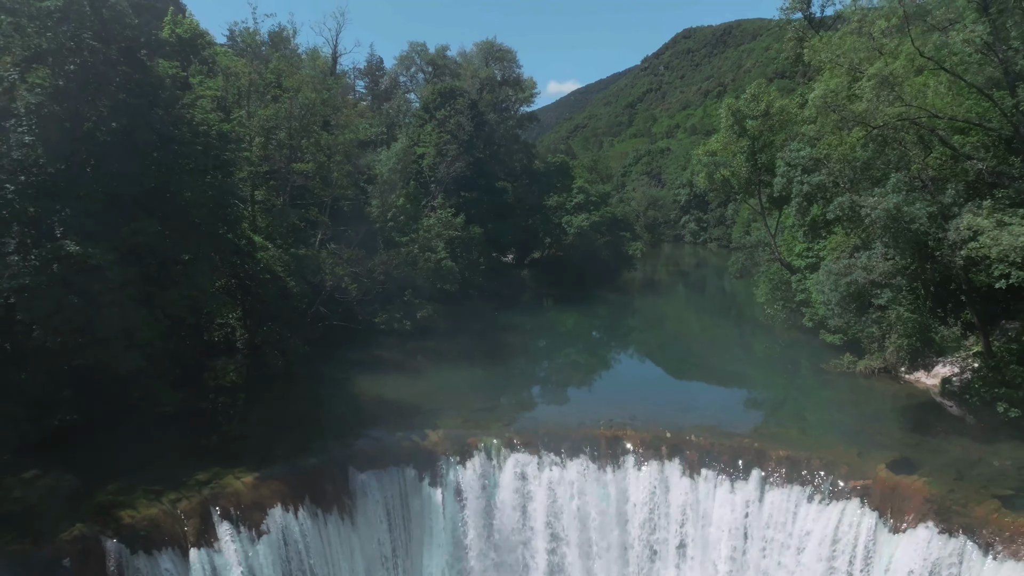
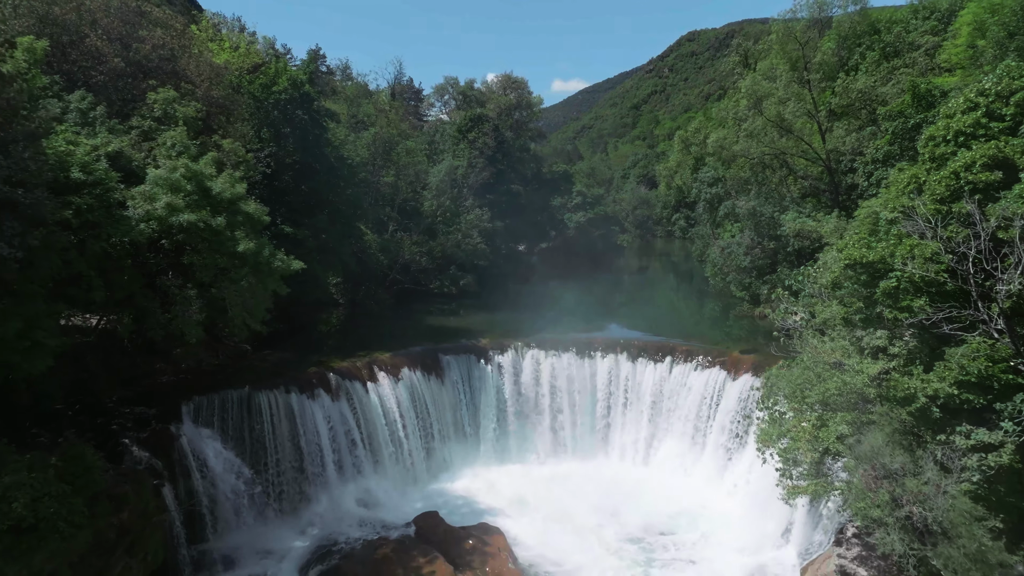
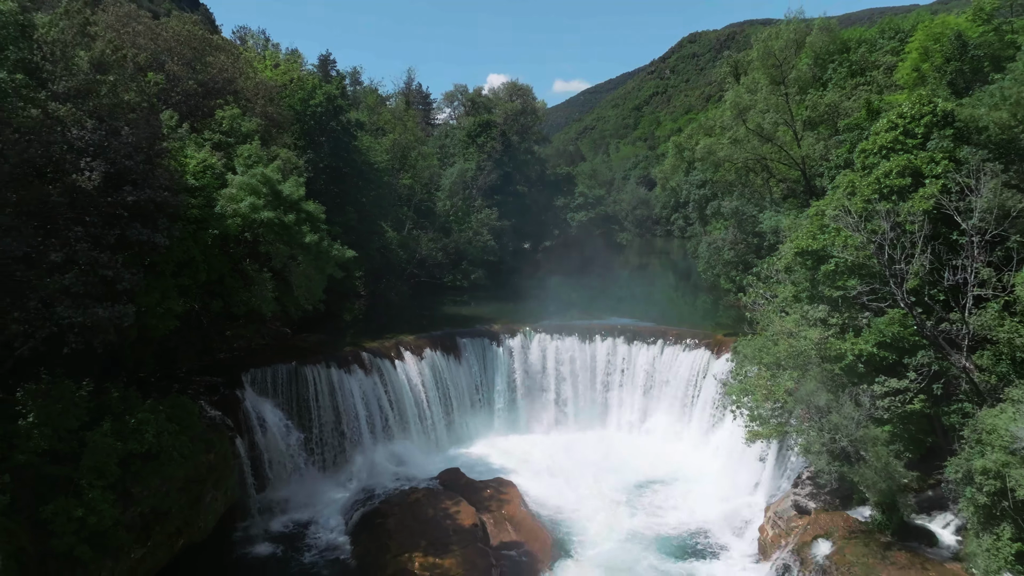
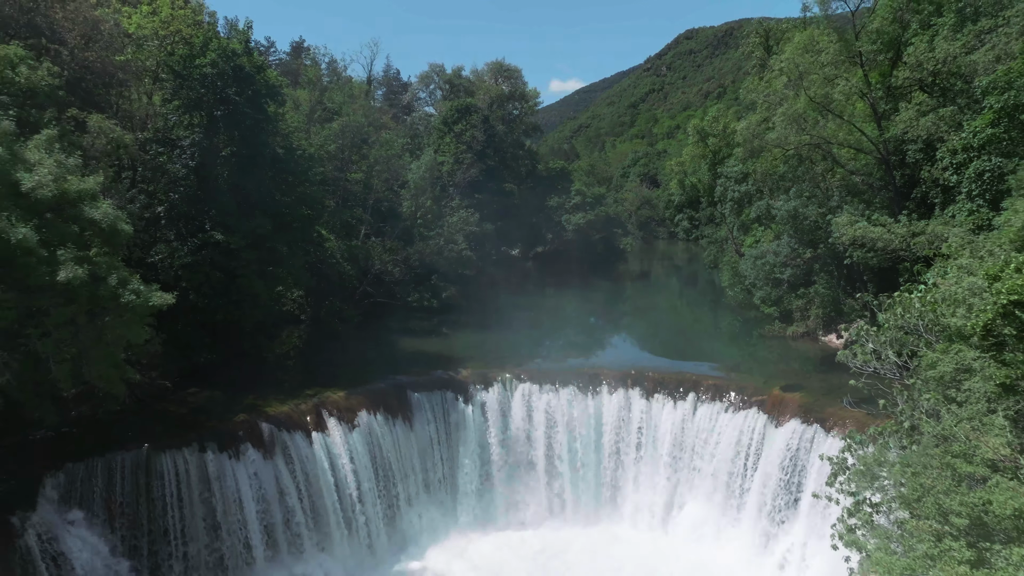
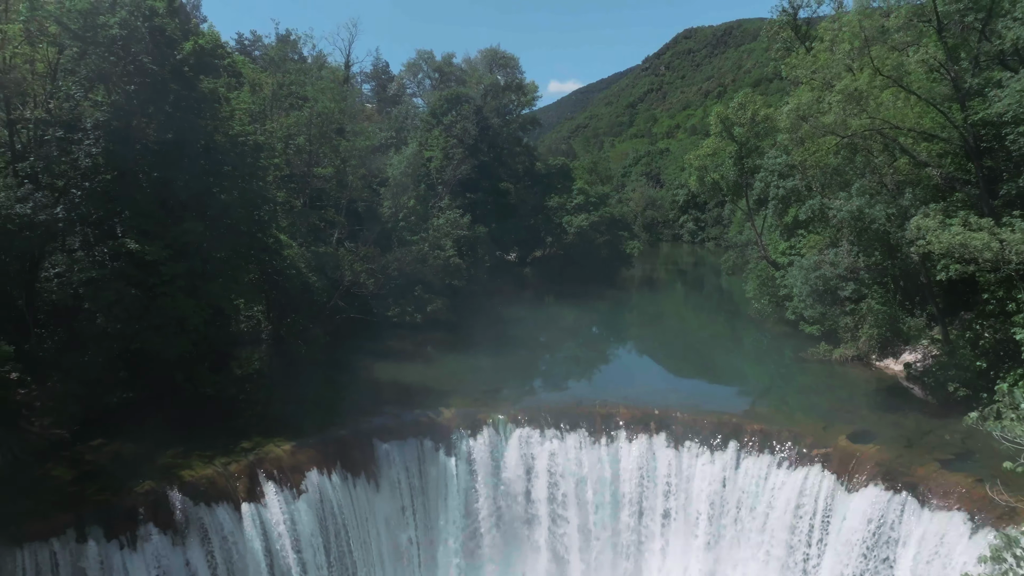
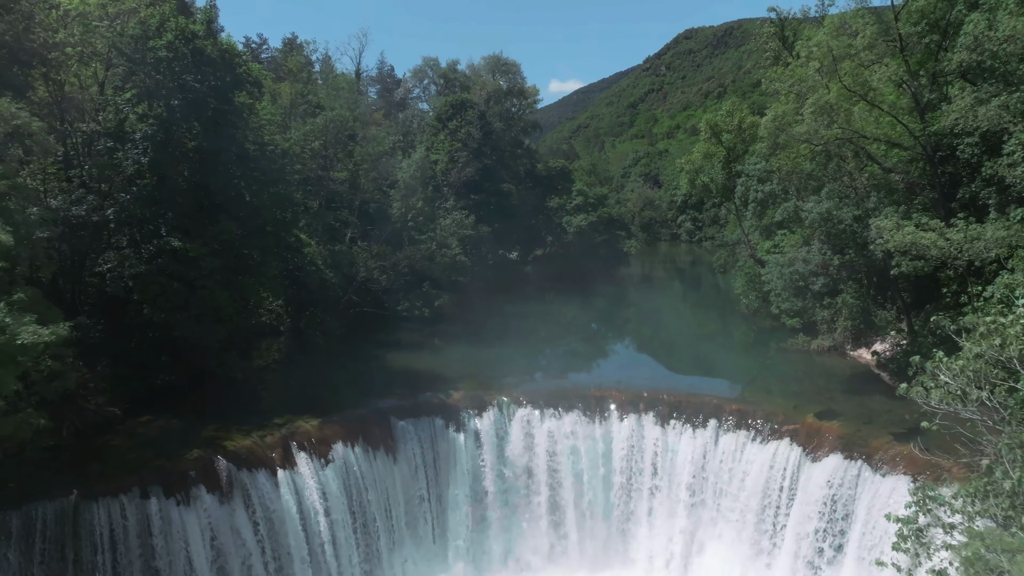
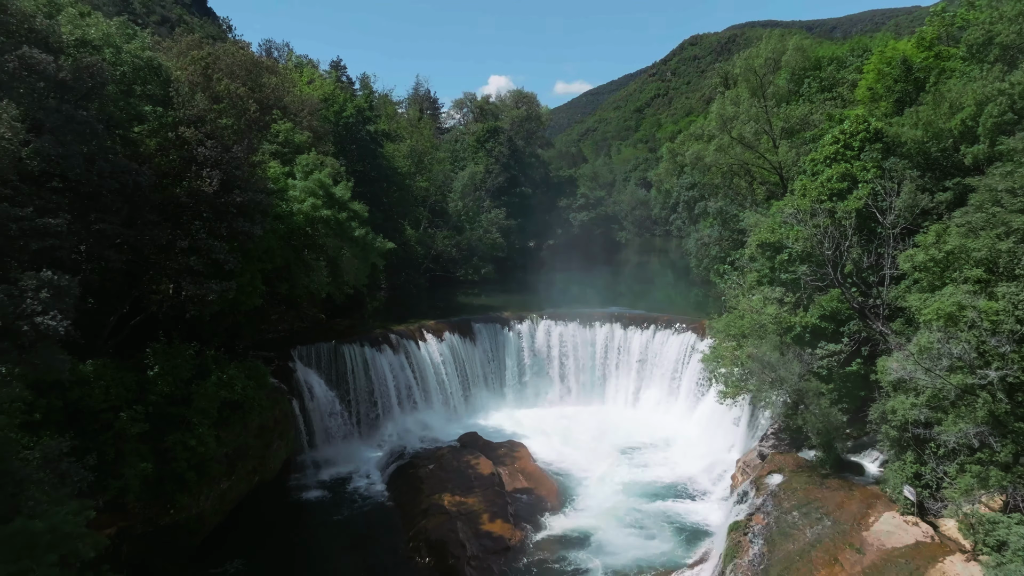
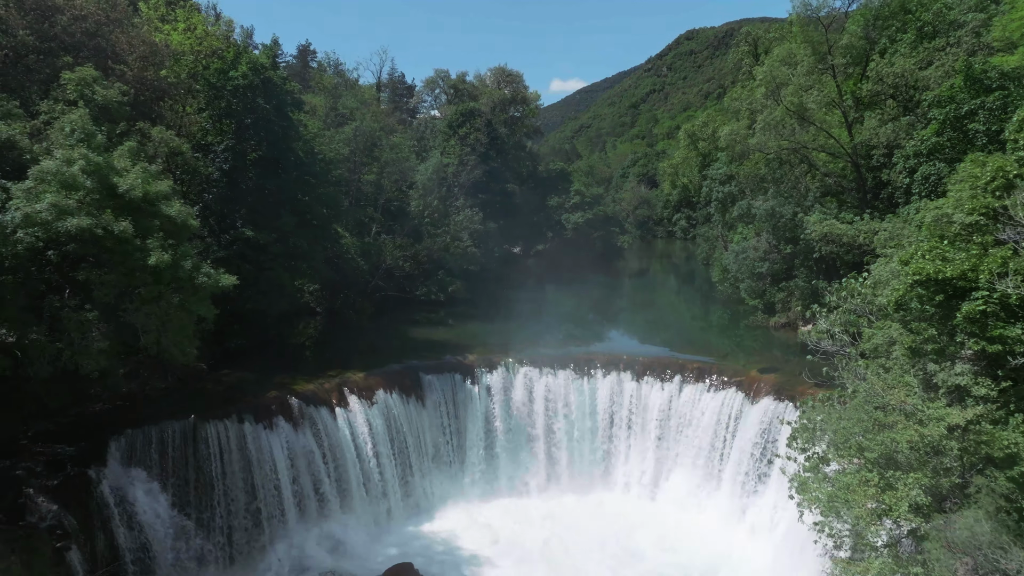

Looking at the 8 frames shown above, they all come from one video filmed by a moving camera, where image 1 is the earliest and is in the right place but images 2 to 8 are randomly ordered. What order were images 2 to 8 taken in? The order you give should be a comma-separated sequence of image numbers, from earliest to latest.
5, 6, 4, 8, 2, 3, 7
